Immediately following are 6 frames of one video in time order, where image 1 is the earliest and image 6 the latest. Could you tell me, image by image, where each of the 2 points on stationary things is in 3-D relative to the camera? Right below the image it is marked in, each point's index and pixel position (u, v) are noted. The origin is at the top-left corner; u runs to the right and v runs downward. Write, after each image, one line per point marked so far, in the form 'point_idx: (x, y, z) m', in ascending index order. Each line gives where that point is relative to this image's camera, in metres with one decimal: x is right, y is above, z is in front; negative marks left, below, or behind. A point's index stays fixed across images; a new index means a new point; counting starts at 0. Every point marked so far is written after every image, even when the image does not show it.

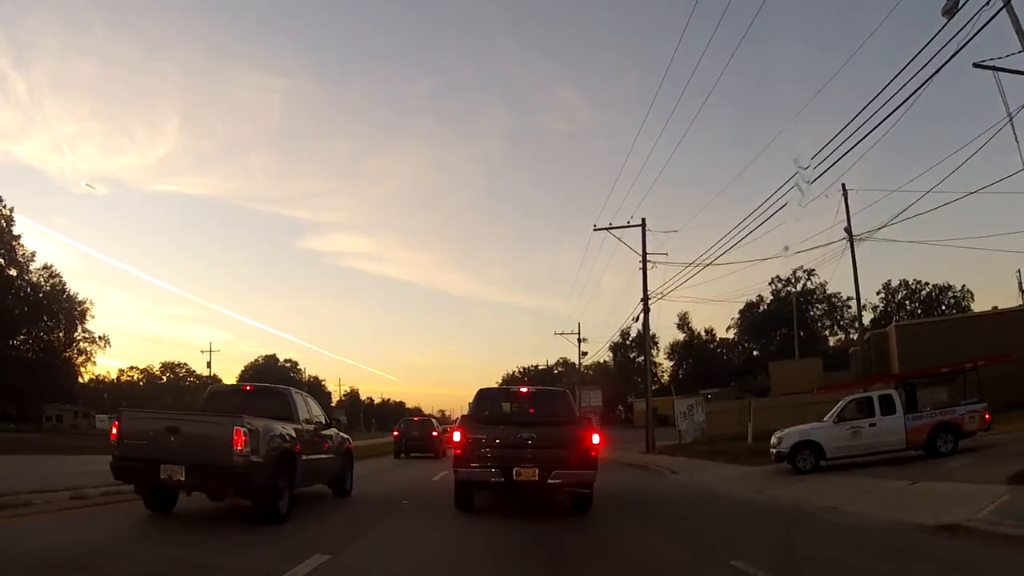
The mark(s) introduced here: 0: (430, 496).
0: (-1.7, -4.4, +17.9) m
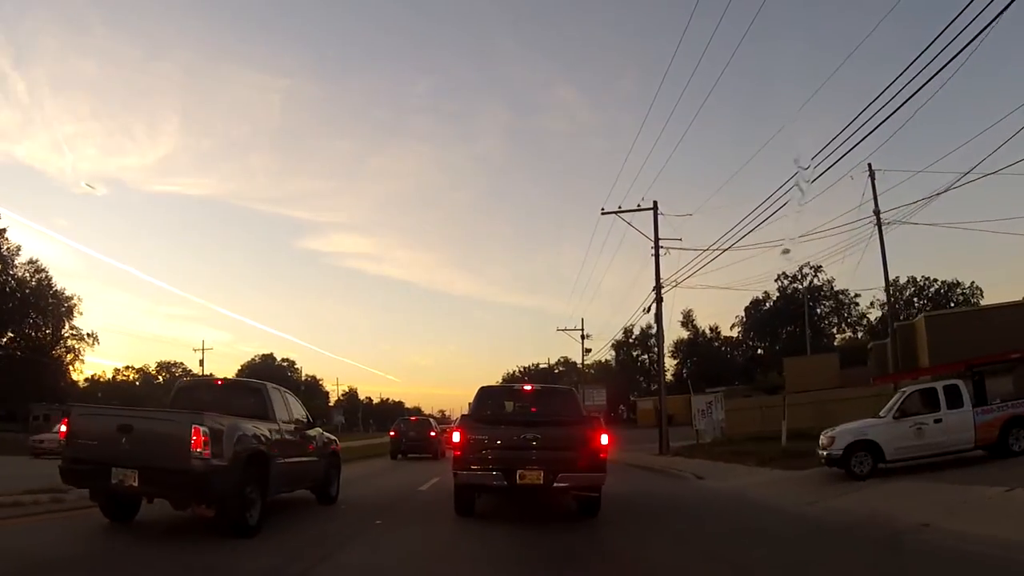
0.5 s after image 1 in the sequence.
0: (-1.7, -4.2, +16.6) m
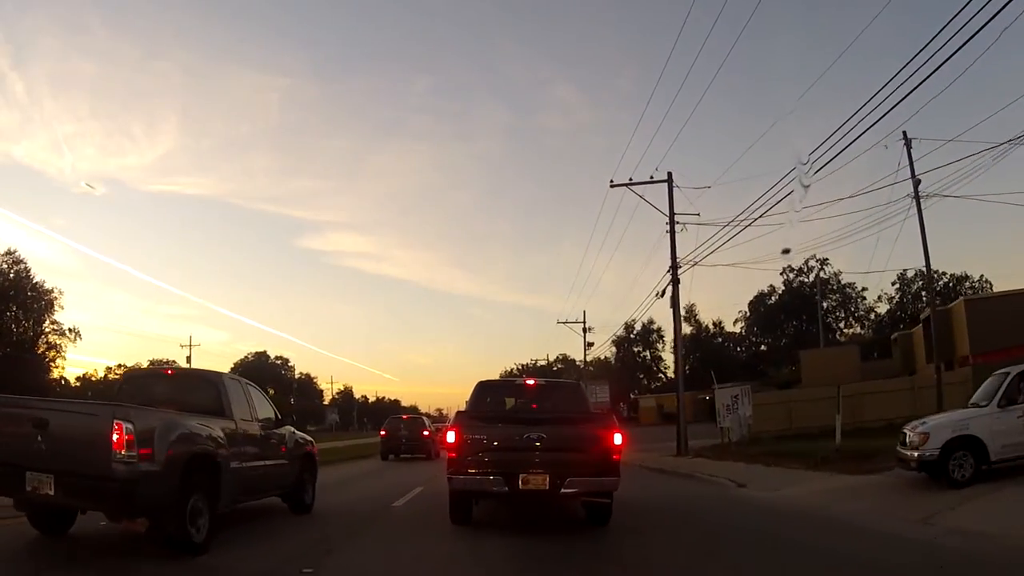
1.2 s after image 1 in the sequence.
0: (-1.7, -3.9, +15.0) m
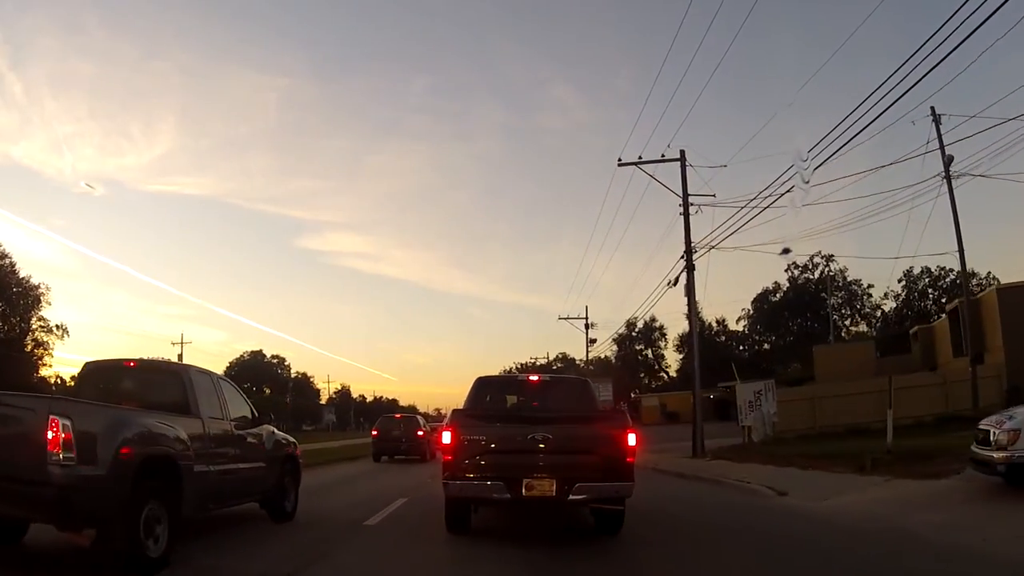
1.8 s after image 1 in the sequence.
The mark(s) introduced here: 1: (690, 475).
0: (-1.7, -3.7, +13.9) m
1: (+3.4, -3.4, +15.8) m
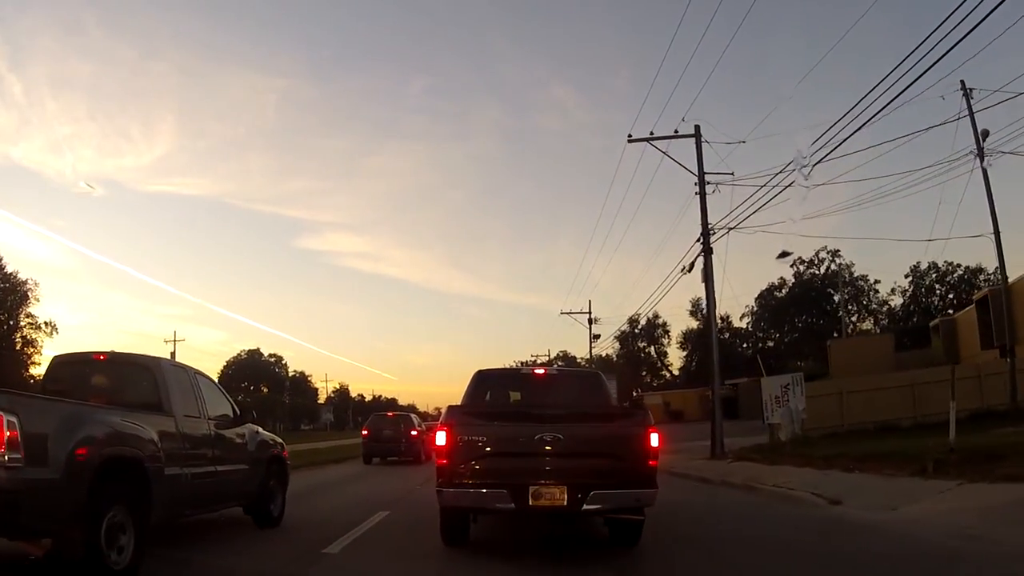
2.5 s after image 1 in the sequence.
0: (-1.7, -3.5, +12.9) m
1: (+3.4, -3.2, +14.9) m
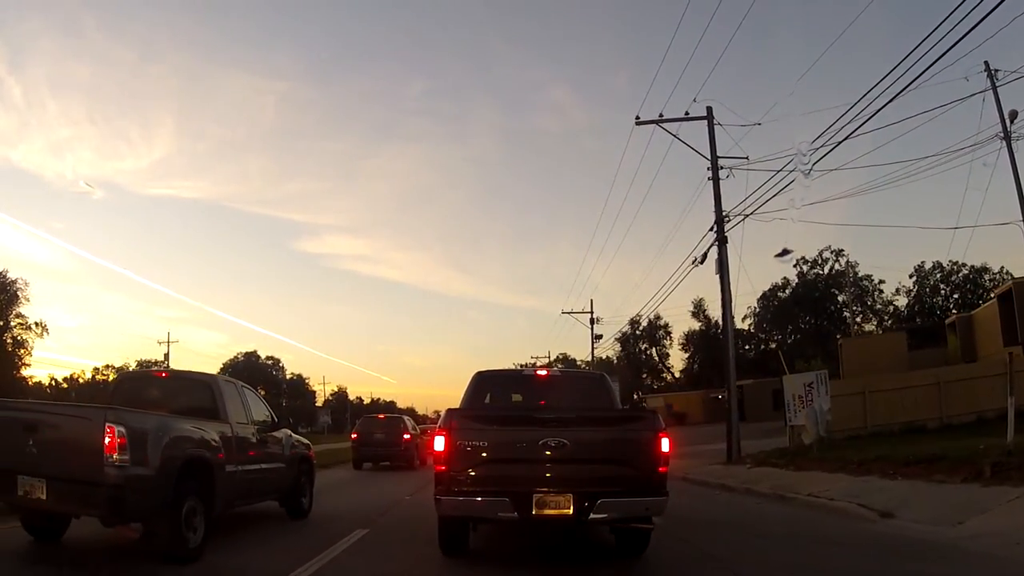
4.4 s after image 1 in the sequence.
0: (-1.7, -3.4, +12.2) m
1: (+3.4, -3.2, +14.1) m
